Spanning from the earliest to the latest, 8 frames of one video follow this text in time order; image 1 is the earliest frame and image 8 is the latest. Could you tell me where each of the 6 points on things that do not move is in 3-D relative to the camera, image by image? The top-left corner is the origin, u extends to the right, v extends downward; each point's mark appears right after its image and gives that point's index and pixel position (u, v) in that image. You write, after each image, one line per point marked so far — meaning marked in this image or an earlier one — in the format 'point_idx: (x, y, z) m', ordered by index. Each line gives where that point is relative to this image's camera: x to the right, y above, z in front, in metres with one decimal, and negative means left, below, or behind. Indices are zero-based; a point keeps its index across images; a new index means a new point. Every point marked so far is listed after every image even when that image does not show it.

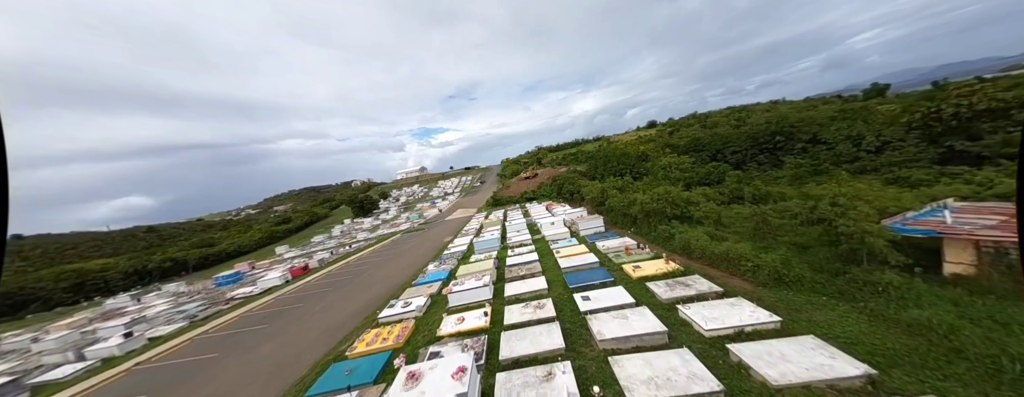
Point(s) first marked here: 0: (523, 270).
0: (+0.8, -5.0, +16.5) m
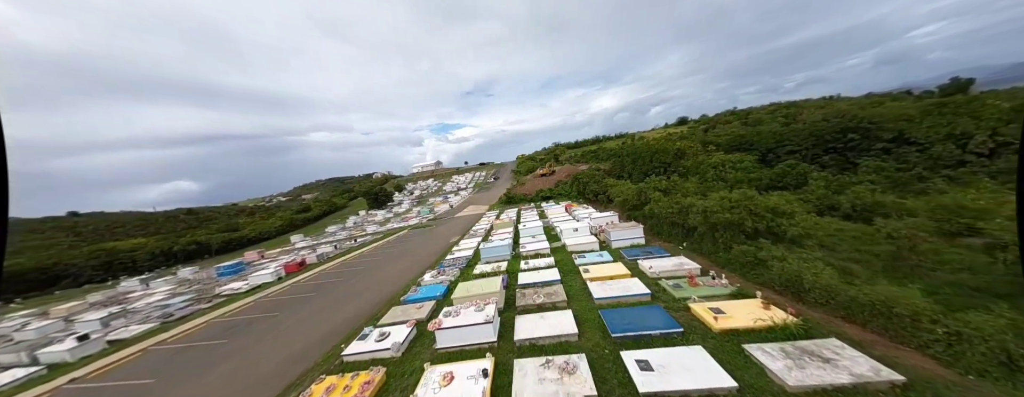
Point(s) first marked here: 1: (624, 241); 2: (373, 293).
0: (+1.5, -5.0, +12.2) m
1: (+8.6, -3.3, +17.9) m
2: (-11.2, -7.6, +18.6) m
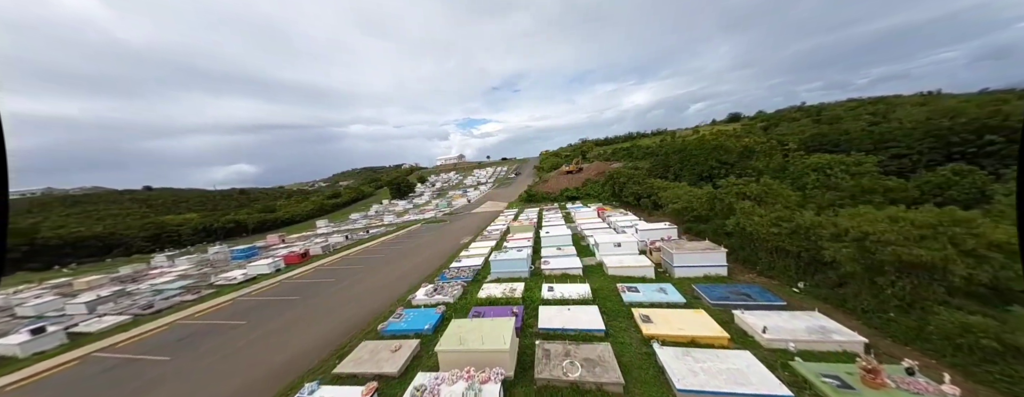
0: (+2.1, -5.2, +7.6) m
1: (+9.8, -3.8, +12.5) m
2: (-10.1, -7.0, +15.1) m
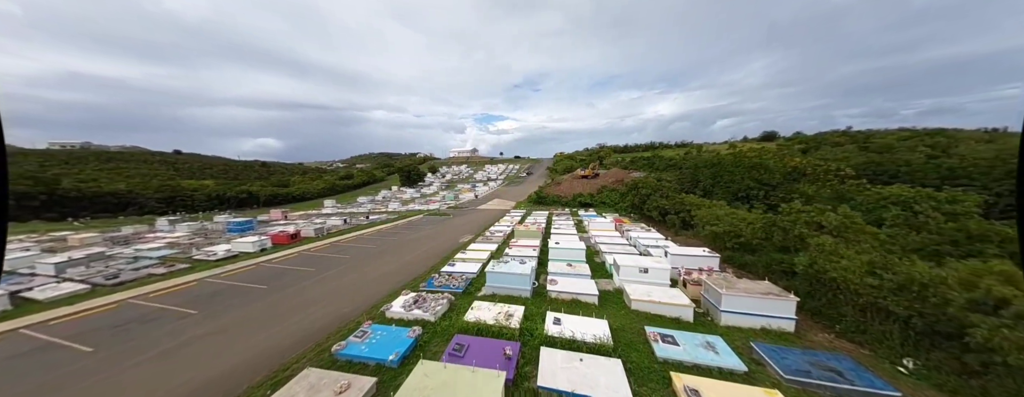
0: (+1.7, -5.5, +4.9) m
1: (+9.7, -4.9, +9.6) m
2: (-10.3, -6.0, +12.9) m
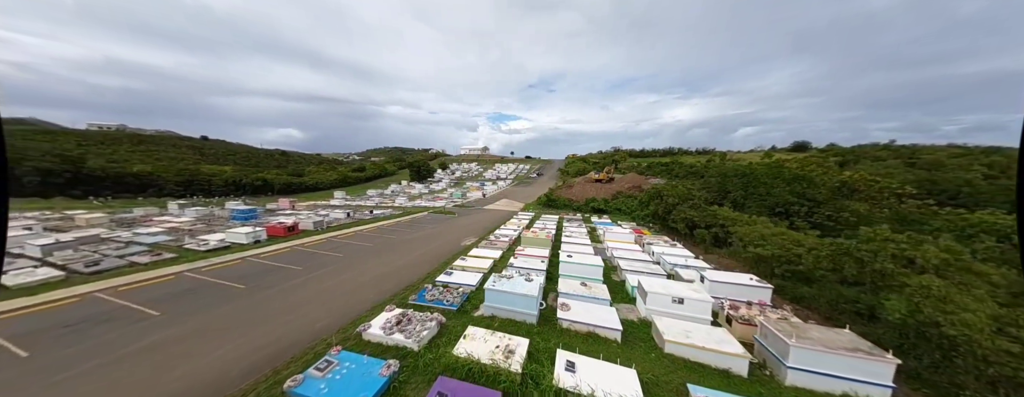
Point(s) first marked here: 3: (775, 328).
0: (+1.5, -5.8, +2.8) m
1: (+9.7, -5.7, +7.2) m
2: (-10.2, -5.7, +11.3) m
3: (+9.7, -4.8, +8.6) m
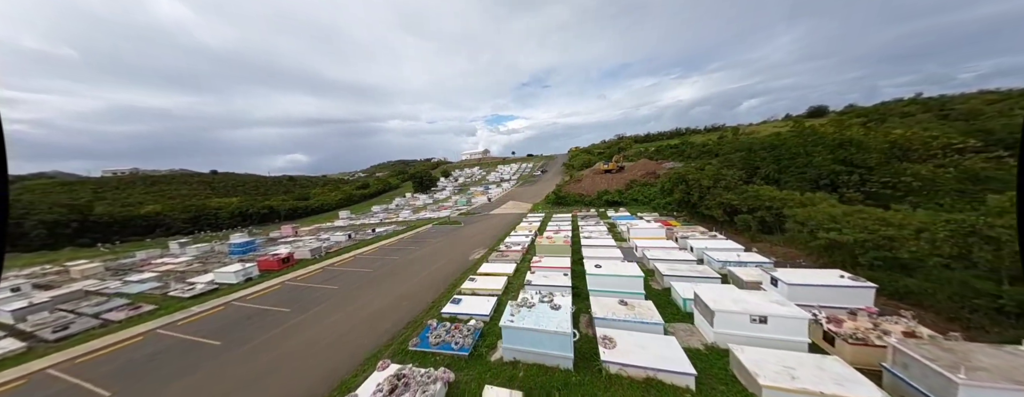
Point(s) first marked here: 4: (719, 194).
0: (+2.4, -6.0, +0.4) m
1: (+10.6, -4.9, +4.5) m
2: (-9.1, -7.1, +9.1) m
3: (+10.5, -4.0, +6.0) m
4: (+17.6, +0.4, +19.8) m
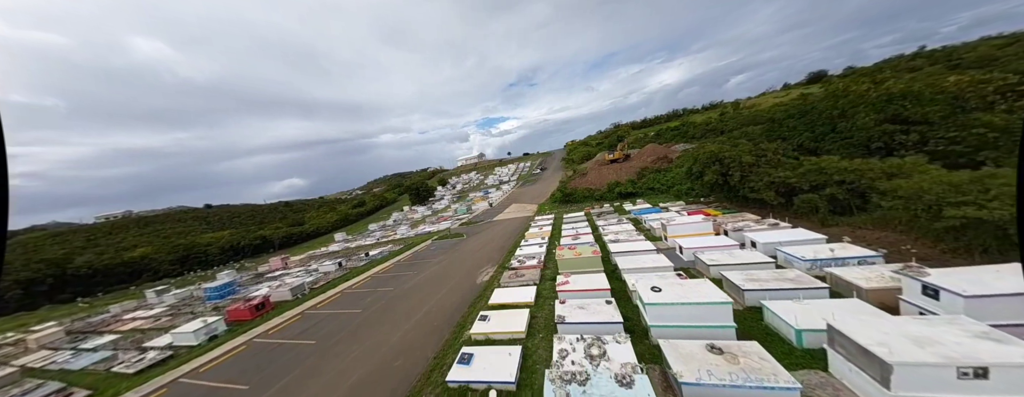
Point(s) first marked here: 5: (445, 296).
0: (+3.6, -6.0, -2.9) m
1: (+11.6, -4.1, +1.3) m
2: (-7.7, -8.4, +5.8) m
3: (+11.5, -3.2, +2.7) m
4: (+18.0, +1.8, +16.6) m
5: (-4.7, -6.6, +16.1) m
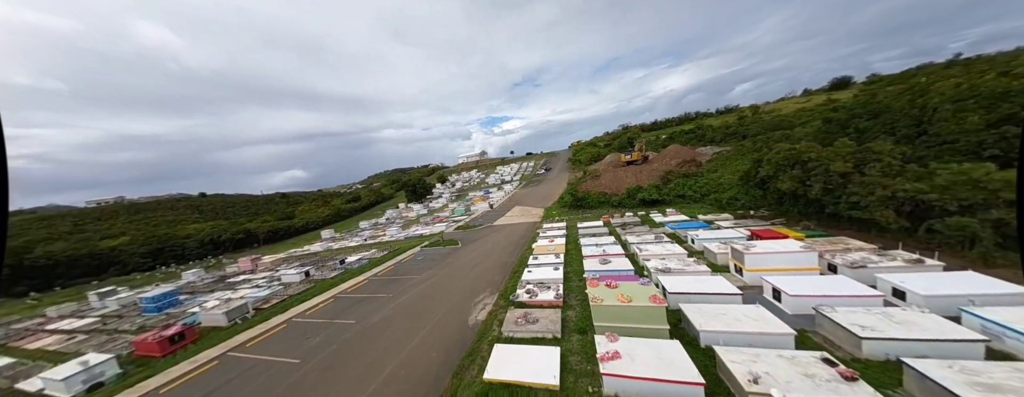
0: (+3.9, -6.5, -7.5) m
1: (+12.0, -4.9, -3.3) m
2: (-7.5, -8.5, +1.2) m
3: (+11.9, -4.0, -1.9) m
4: (+18.6, +0.8, +11.9) m
5: (-4.4, -6.8, +11.5) m
